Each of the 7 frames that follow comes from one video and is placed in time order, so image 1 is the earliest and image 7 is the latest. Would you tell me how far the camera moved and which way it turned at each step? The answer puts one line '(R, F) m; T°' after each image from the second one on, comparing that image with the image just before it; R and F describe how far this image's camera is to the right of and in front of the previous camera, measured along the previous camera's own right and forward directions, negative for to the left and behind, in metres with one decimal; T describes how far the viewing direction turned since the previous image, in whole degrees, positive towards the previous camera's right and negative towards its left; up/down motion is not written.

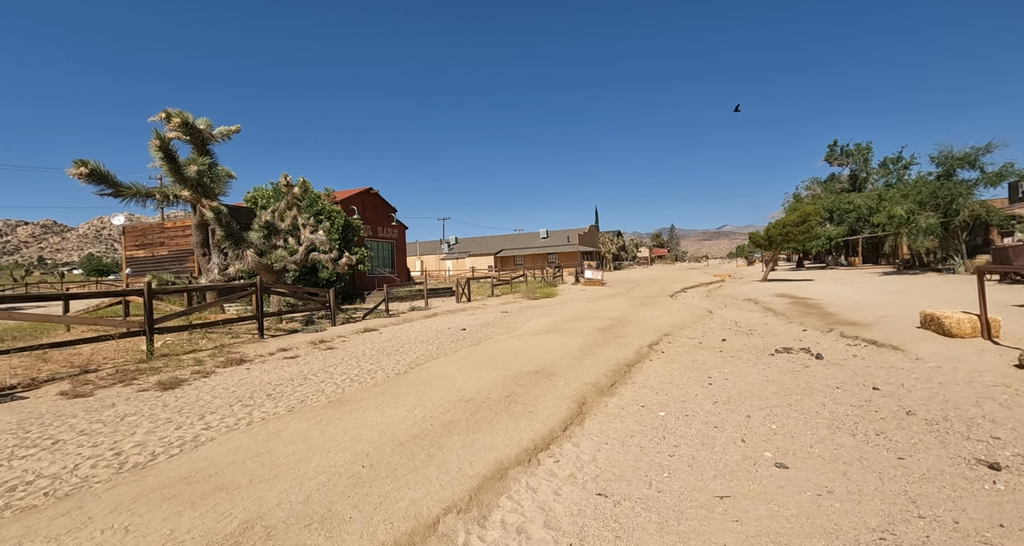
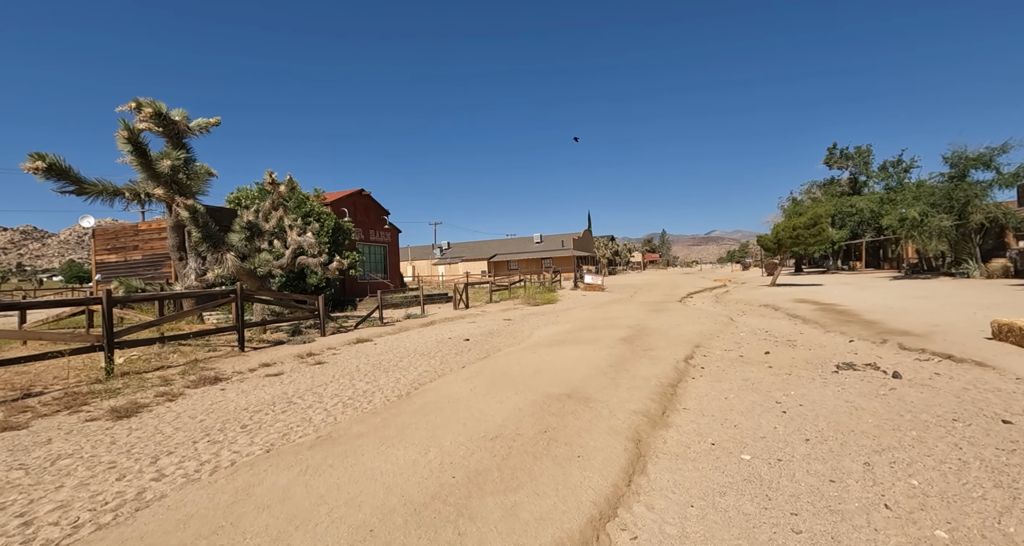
(-0.4, +1.1) m; +1°
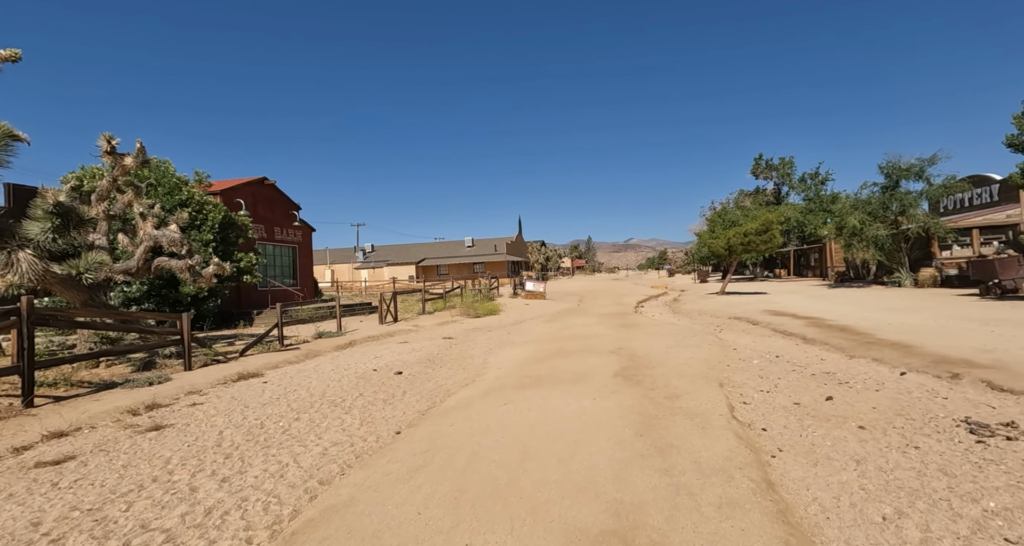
(-0.4, +2.9) m; +9°
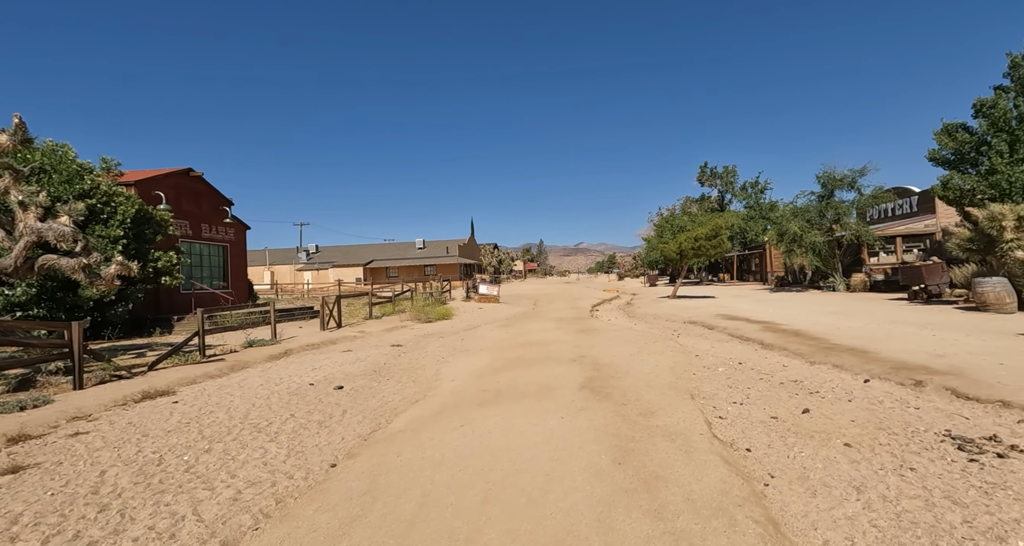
(-0.1, +0.7) m; +6°
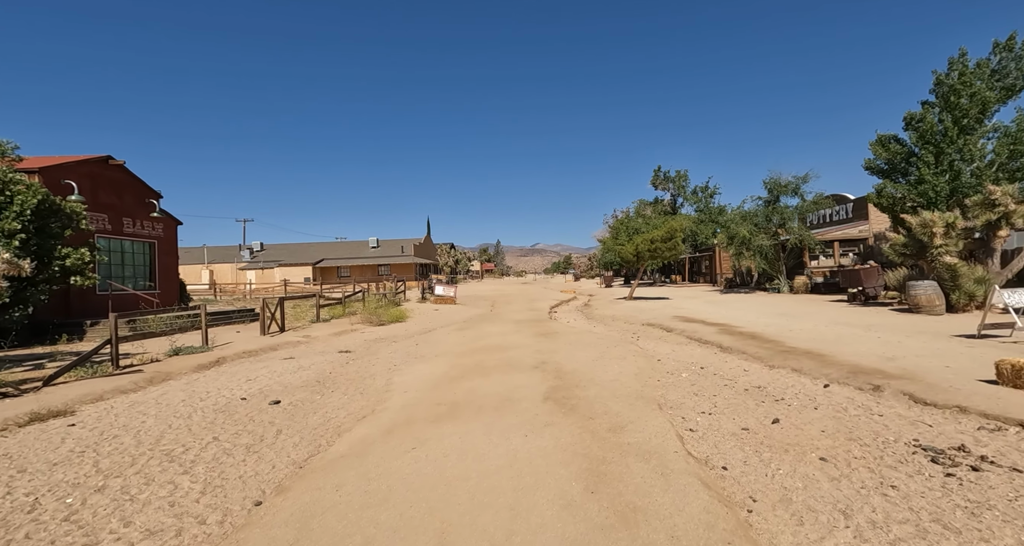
(0.0, +0.5) m; +6°
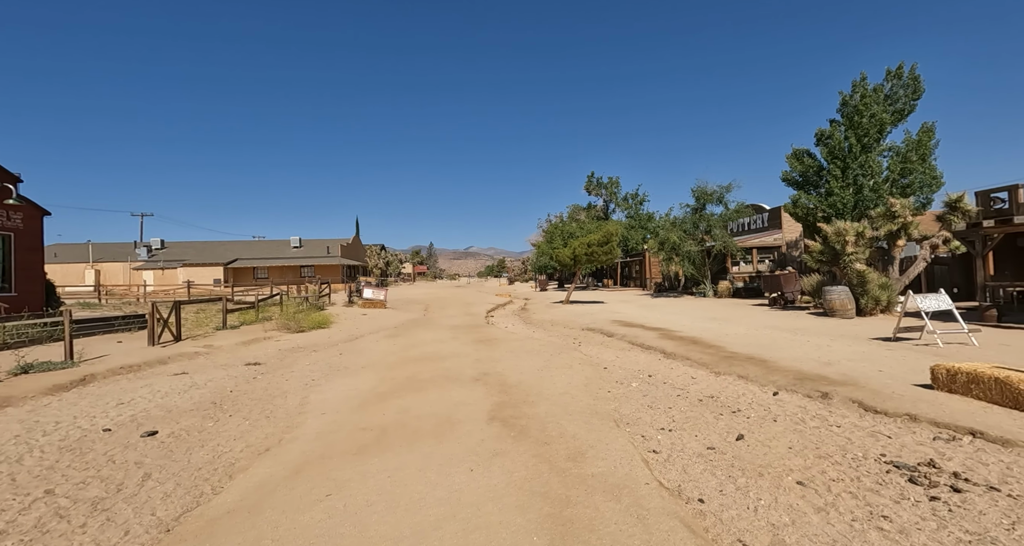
(-0.1, +0.8) m; +9°
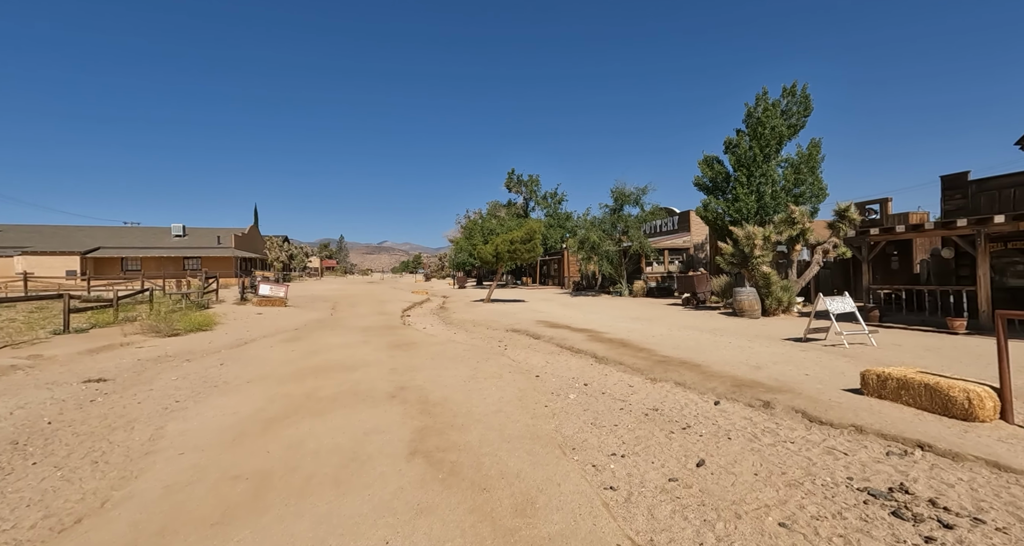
(-0.1, +1.0) m; +11°
